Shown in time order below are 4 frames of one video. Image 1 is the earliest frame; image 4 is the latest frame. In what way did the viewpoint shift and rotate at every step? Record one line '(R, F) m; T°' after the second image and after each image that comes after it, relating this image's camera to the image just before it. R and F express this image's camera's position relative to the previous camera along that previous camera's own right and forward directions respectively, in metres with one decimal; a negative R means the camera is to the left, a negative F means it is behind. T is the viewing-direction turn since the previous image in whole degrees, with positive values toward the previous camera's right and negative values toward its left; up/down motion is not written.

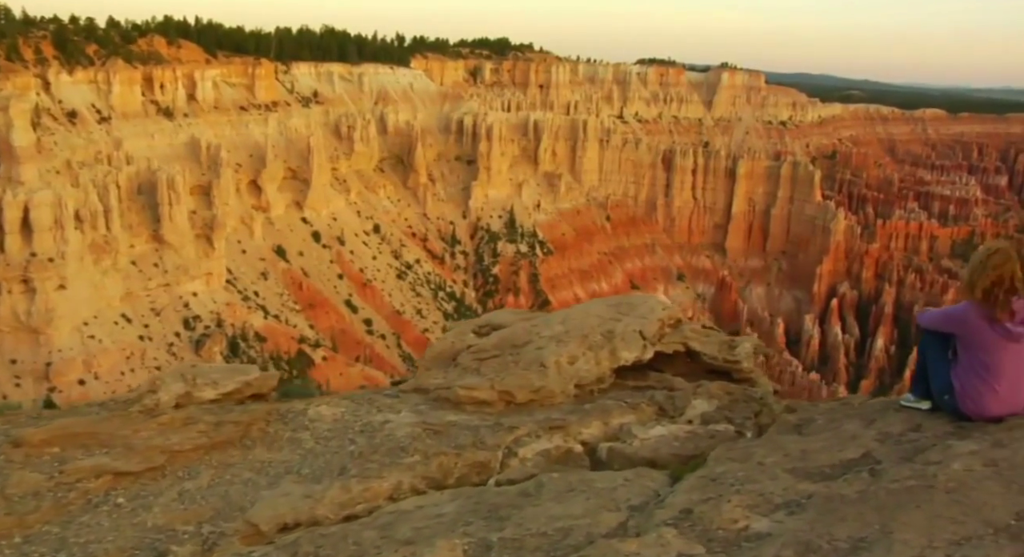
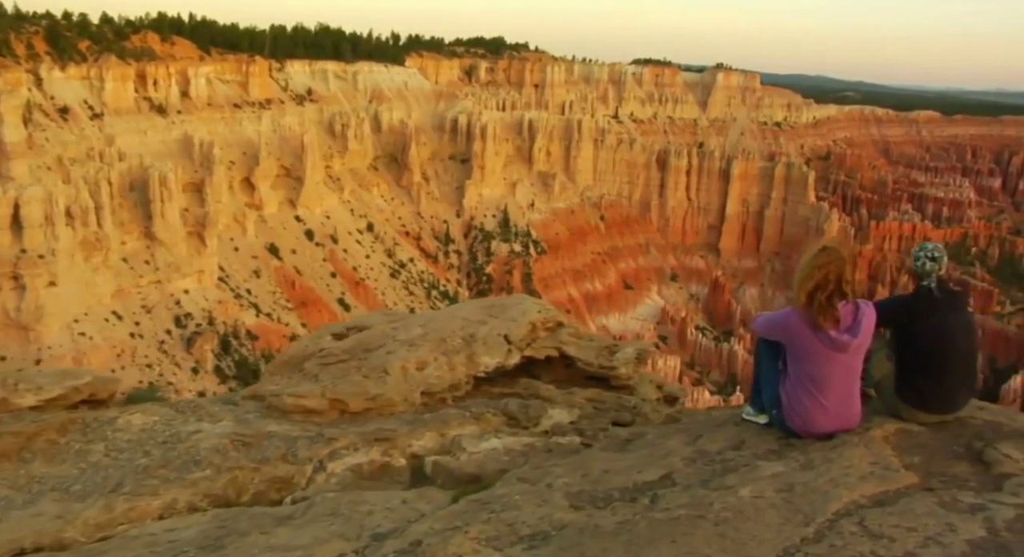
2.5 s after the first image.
(+1.4, +0.5) m; 0°
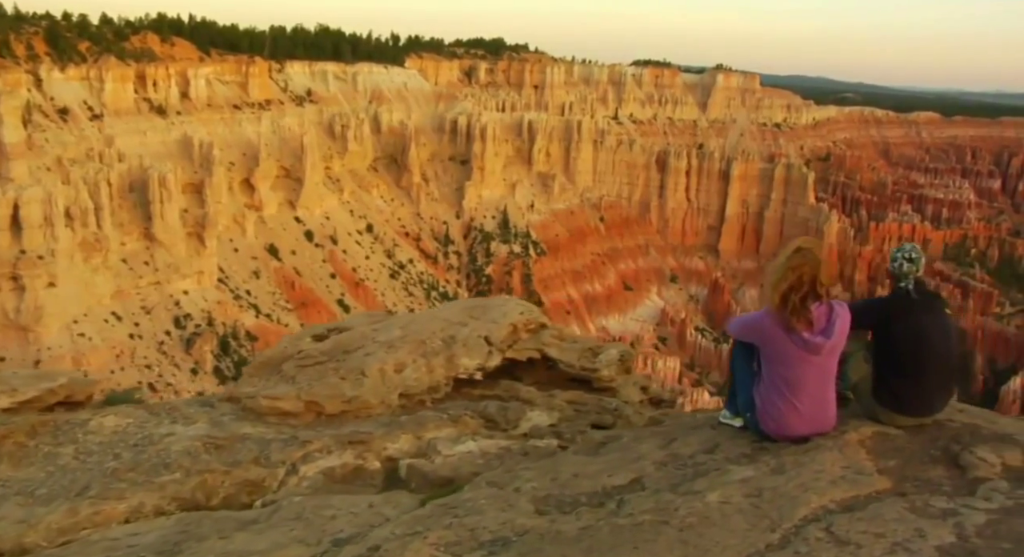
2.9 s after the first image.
(+0.2, +0.1) m; 0°
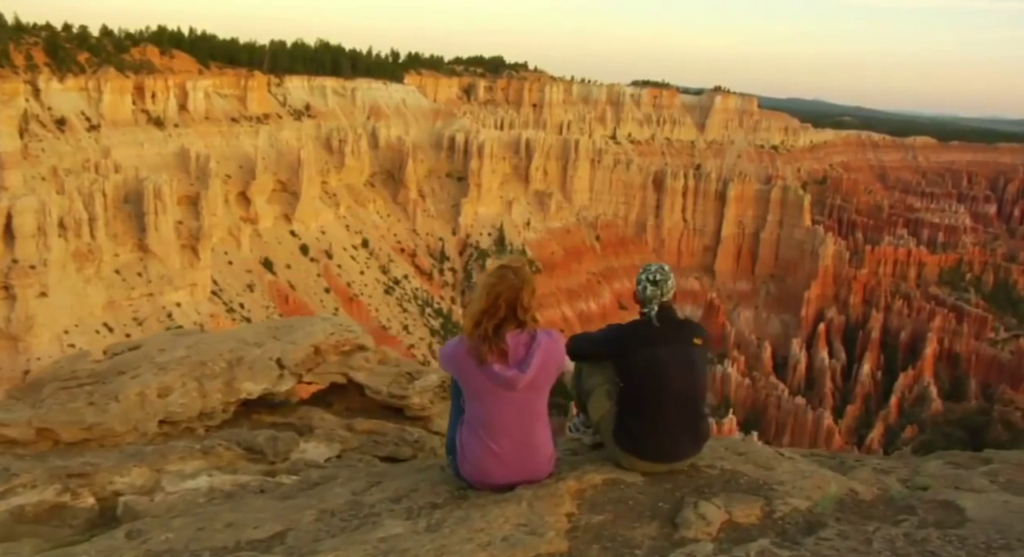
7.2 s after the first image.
(+1.8, +0.6) m; 0°
